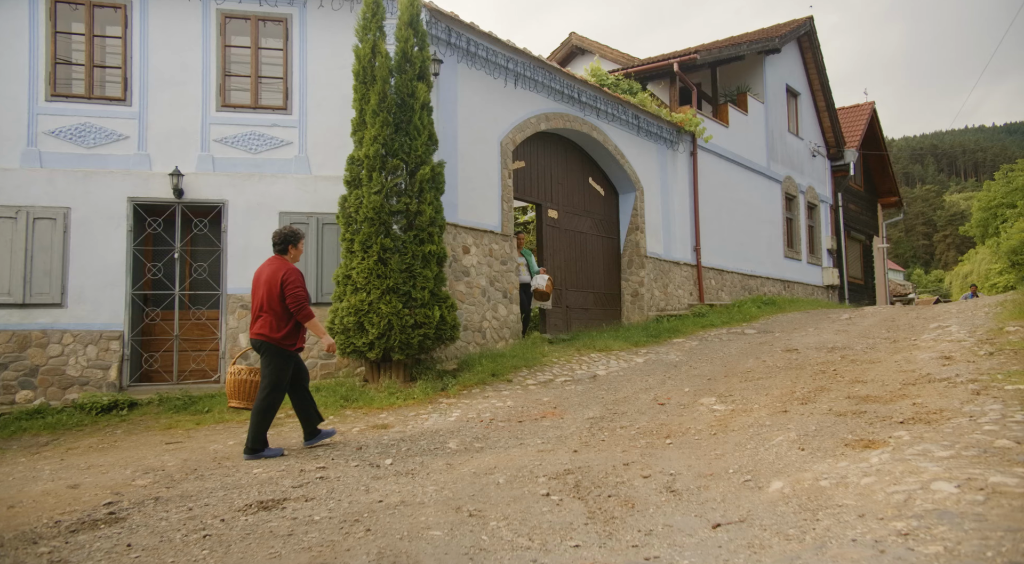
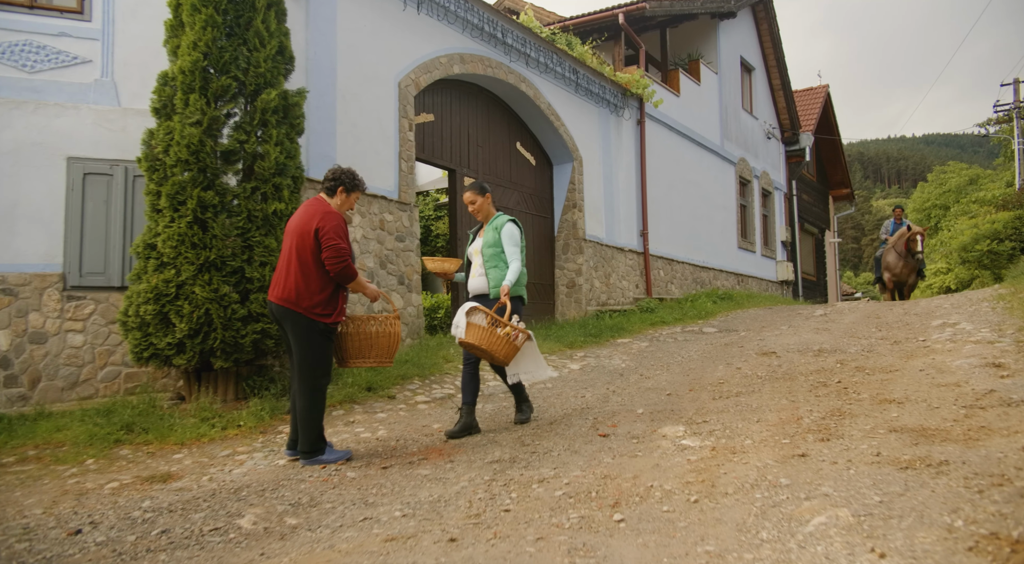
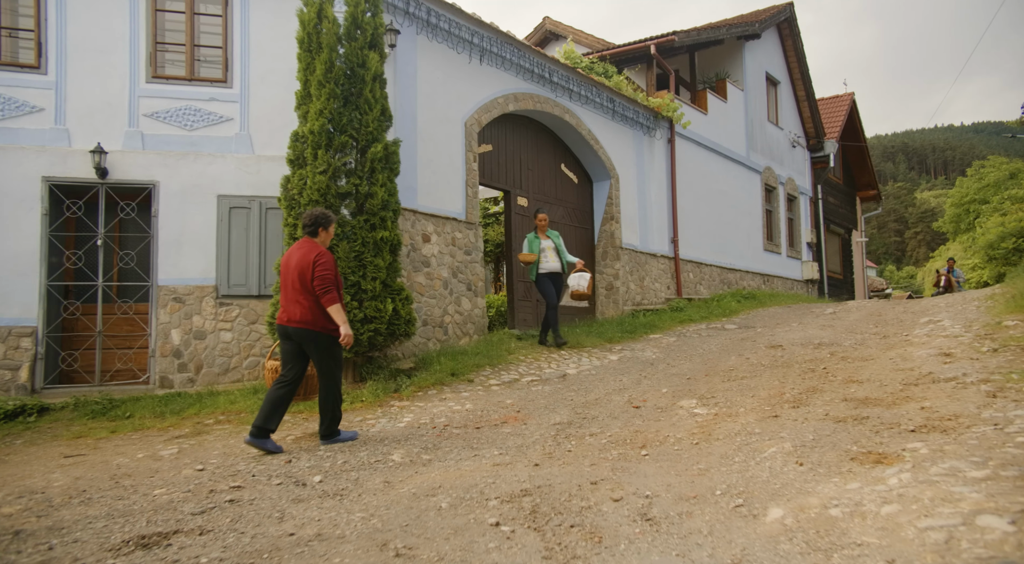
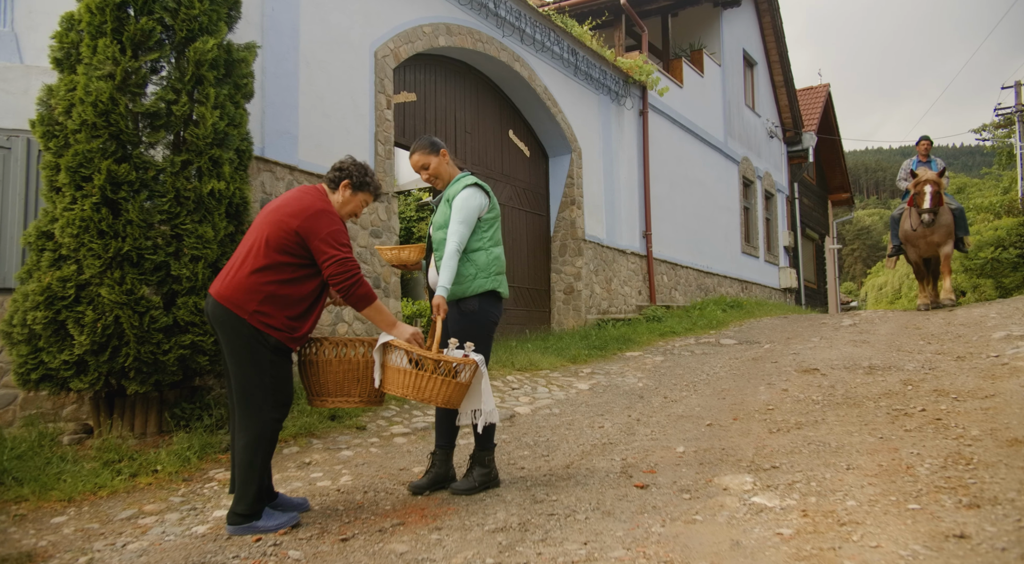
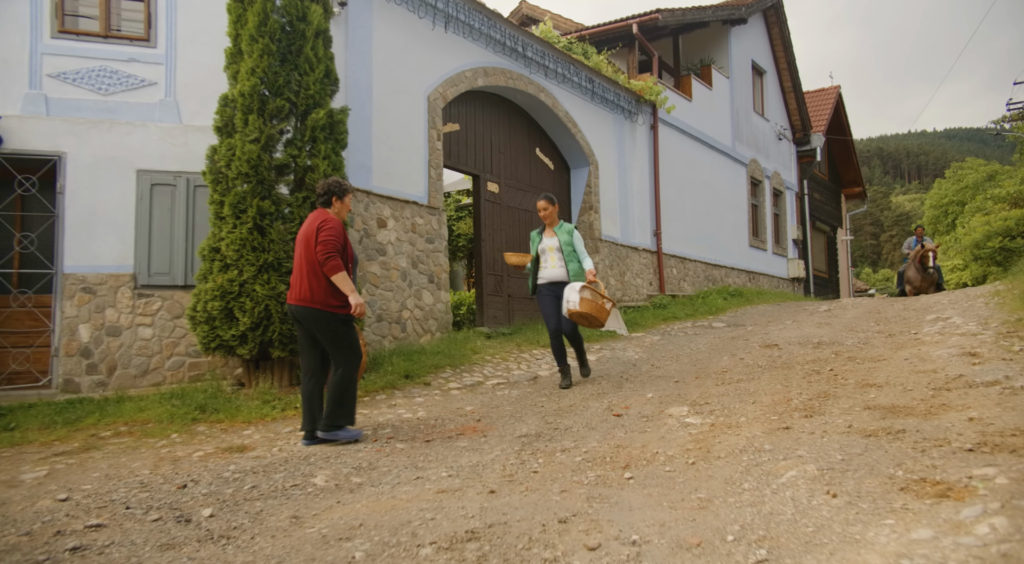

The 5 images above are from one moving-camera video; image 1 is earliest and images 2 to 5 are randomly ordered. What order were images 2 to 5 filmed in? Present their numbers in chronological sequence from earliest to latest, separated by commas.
3, 5, 2, 4
